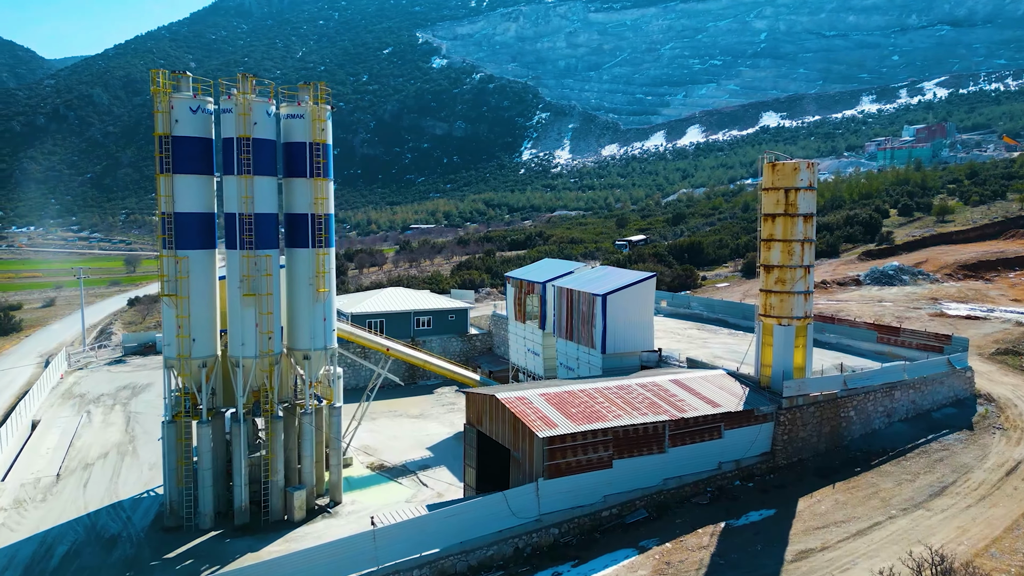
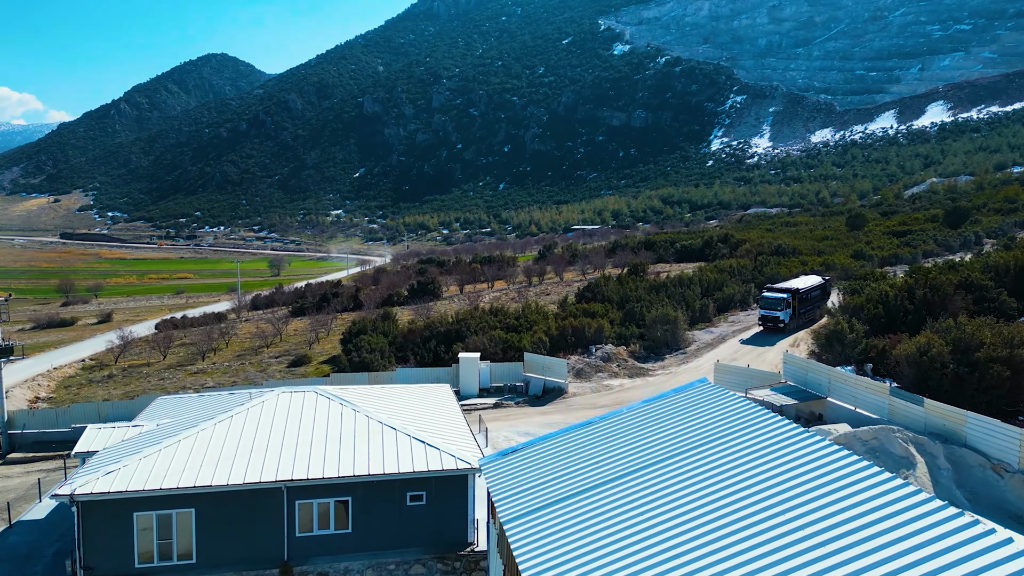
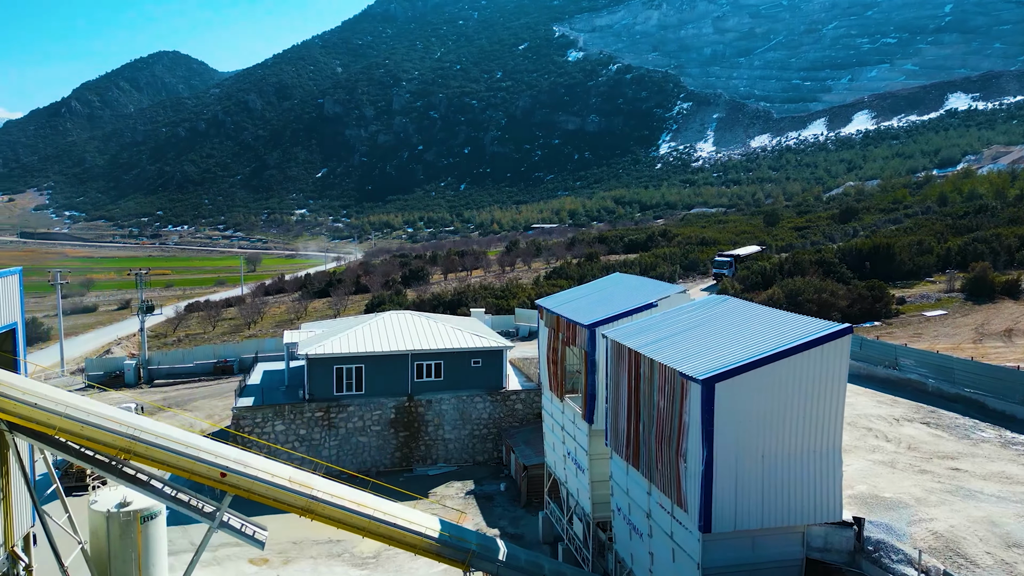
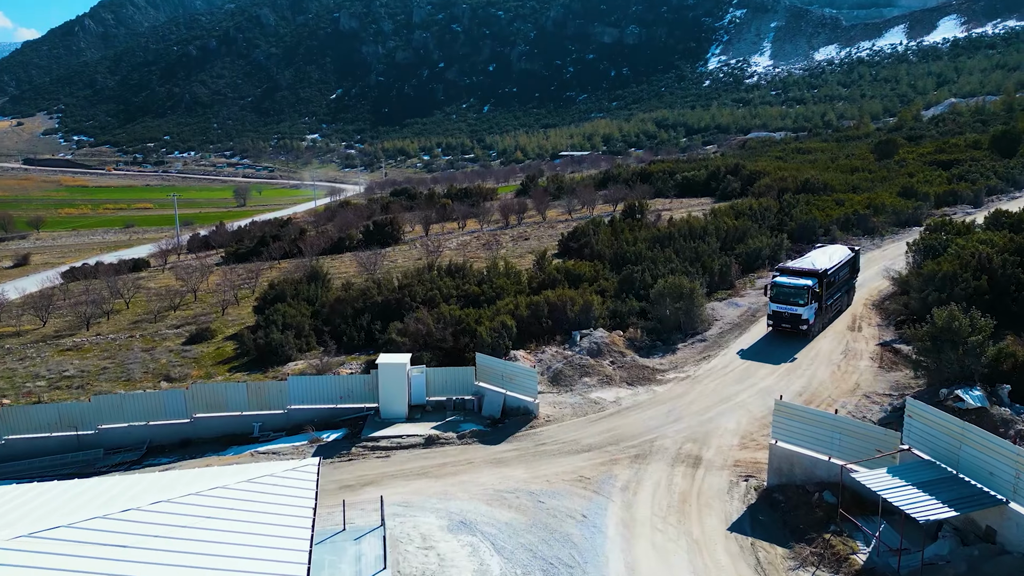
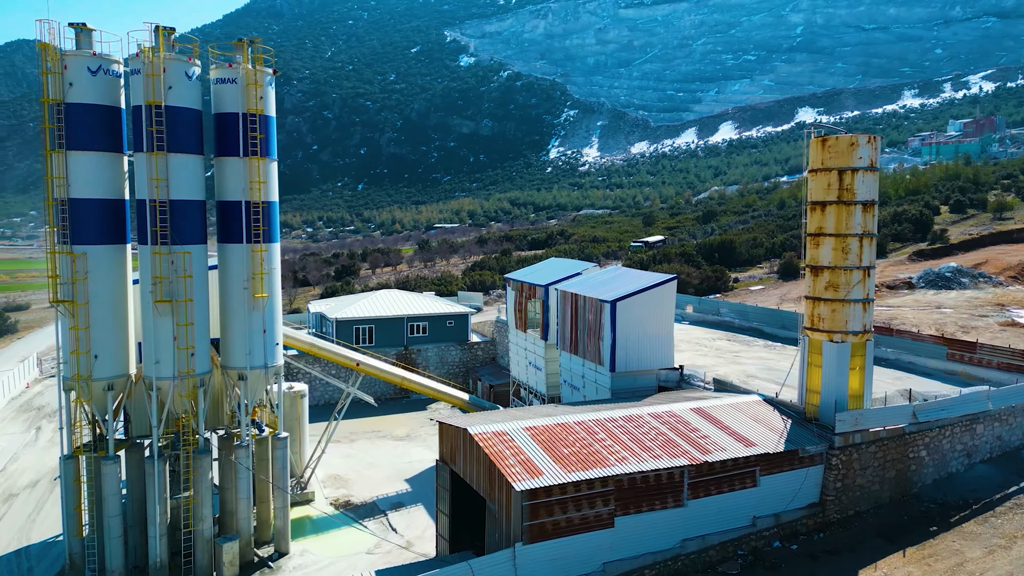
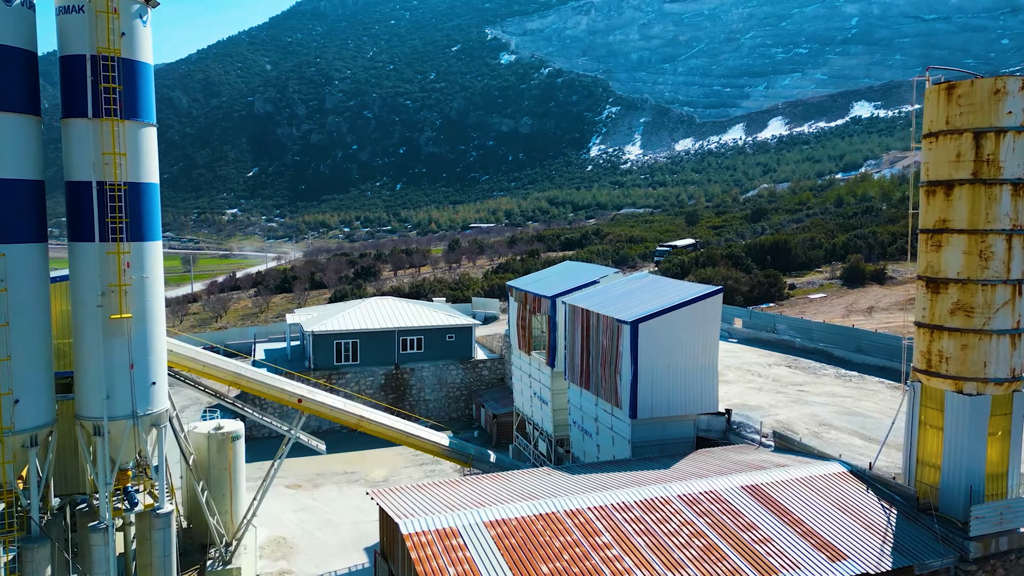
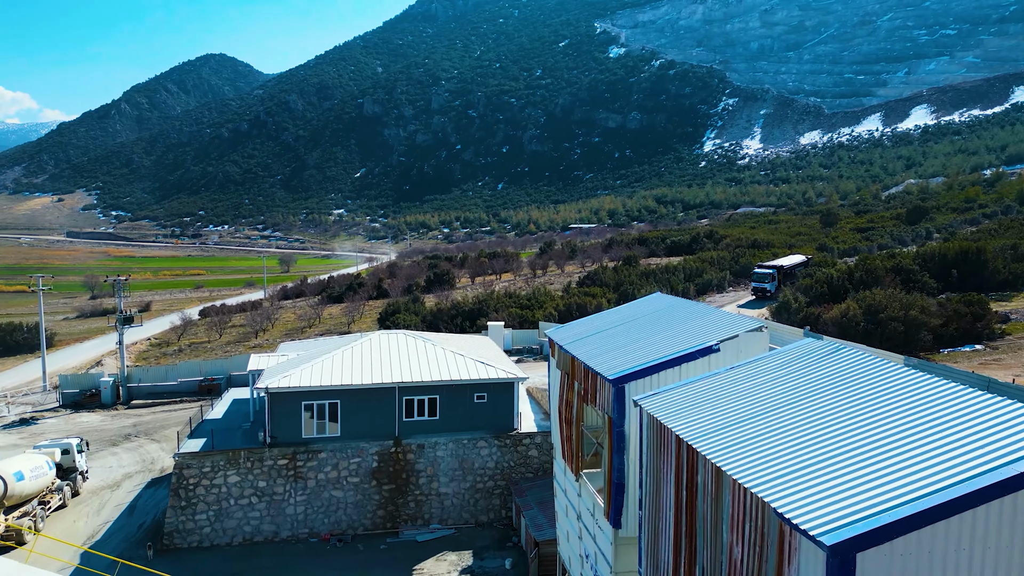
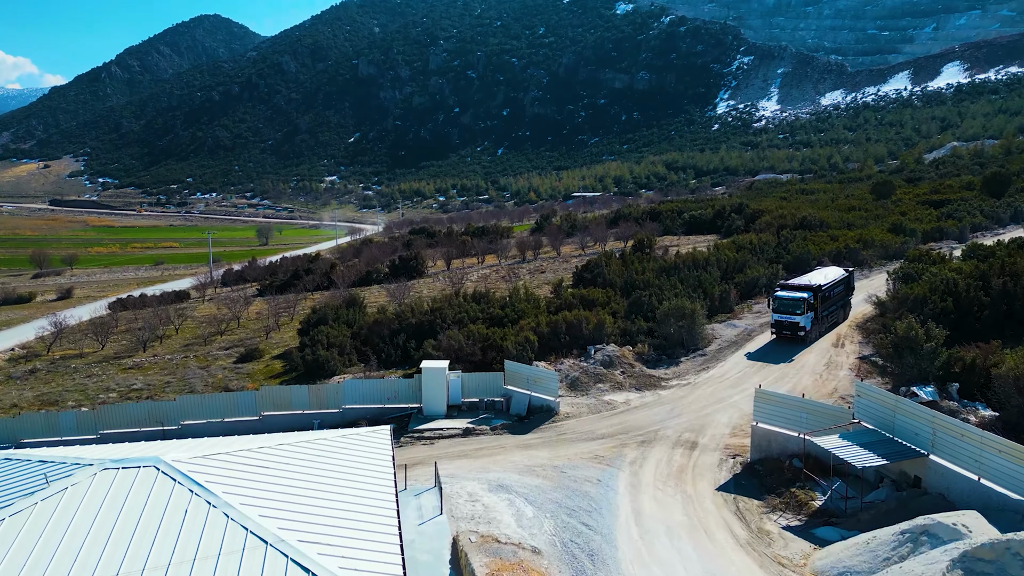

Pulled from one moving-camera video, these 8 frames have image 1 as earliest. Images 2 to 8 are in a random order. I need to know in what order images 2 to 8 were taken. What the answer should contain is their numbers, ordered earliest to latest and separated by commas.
5, 6, 3, 7, 2, 8, 4
